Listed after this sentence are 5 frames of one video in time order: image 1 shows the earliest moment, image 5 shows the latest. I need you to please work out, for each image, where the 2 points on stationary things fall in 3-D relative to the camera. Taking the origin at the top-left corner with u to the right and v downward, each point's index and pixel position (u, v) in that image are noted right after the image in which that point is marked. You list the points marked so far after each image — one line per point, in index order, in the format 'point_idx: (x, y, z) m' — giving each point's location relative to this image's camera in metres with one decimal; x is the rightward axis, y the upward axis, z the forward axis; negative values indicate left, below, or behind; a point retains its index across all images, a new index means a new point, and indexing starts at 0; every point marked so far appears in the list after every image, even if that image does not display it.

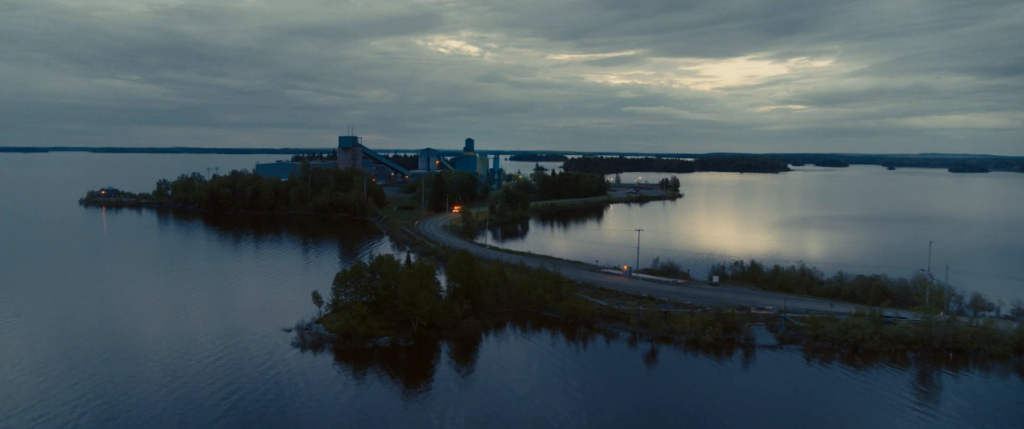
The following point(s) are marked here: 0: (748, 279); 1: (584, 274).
0: (+5.8, -1.6, +15.5) m
1: (+1.7, -1.5, +15.3) m
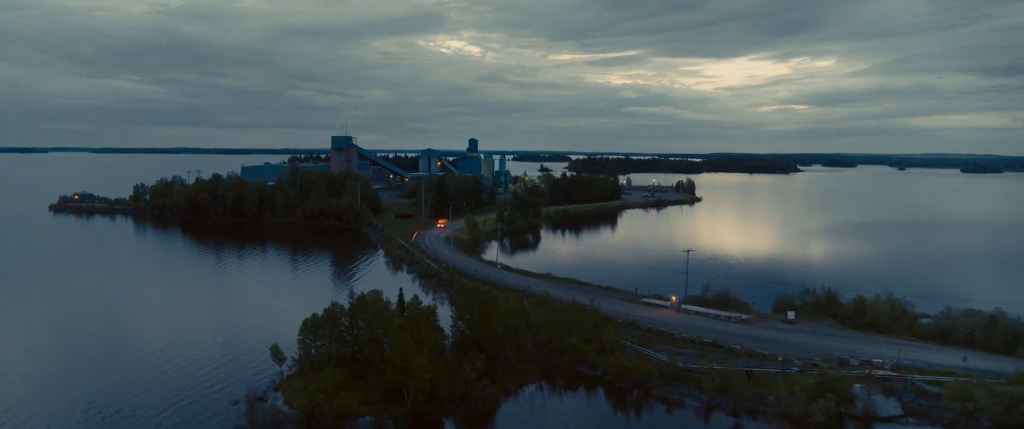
0: (+6.2, -2.0, +12.5) m
1: (+2.1, -1.8, +12.3) m
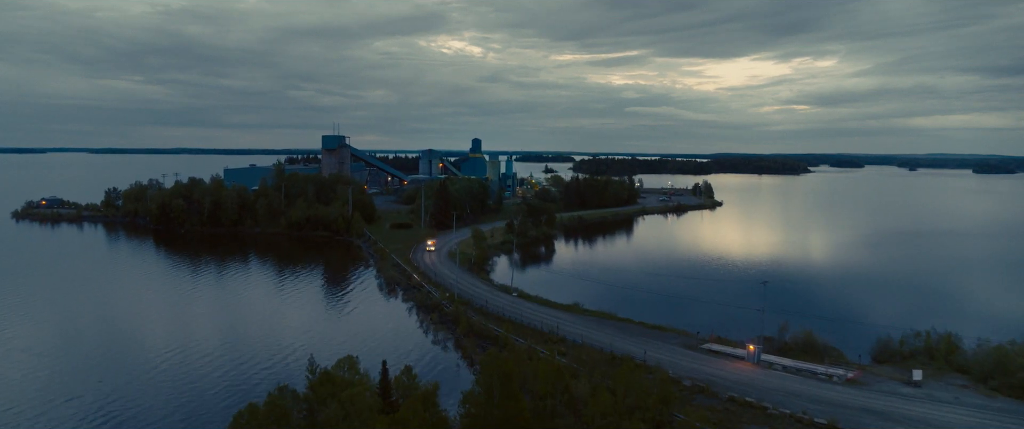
0: (+6.6, -2.3, +9.5) m
1: (+2.5, -2.2, +9.2) m
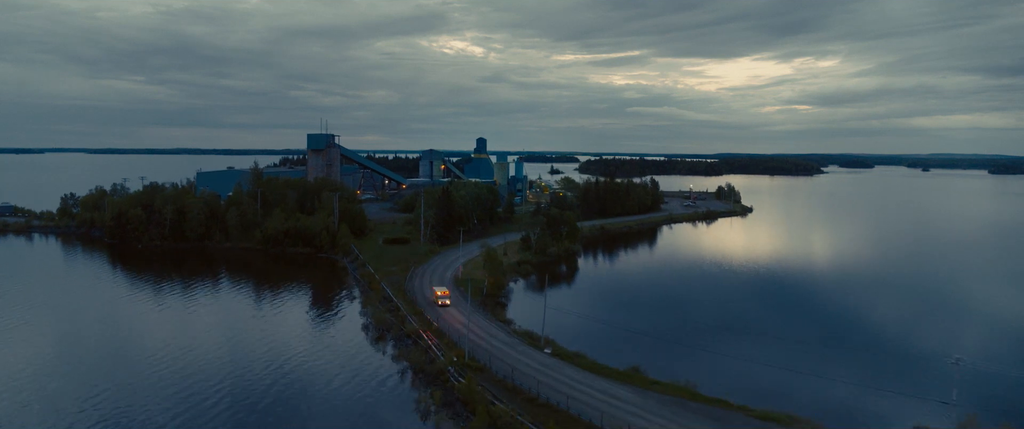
0: (+7.1, -2.7, +5.7) m
1: (+3.0, -2.6, +5.5) m
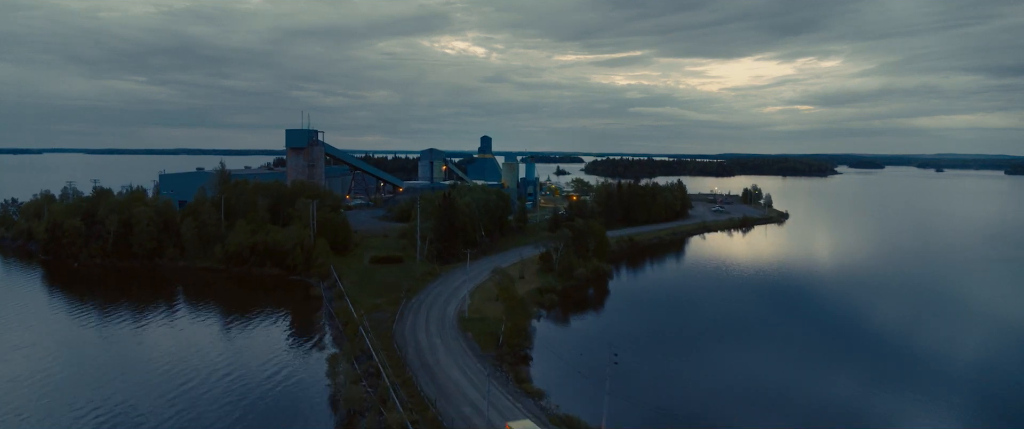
0: (+7.5, -3.0, +2.0) m
1: (+3.4, -2.9, +1.7) m
